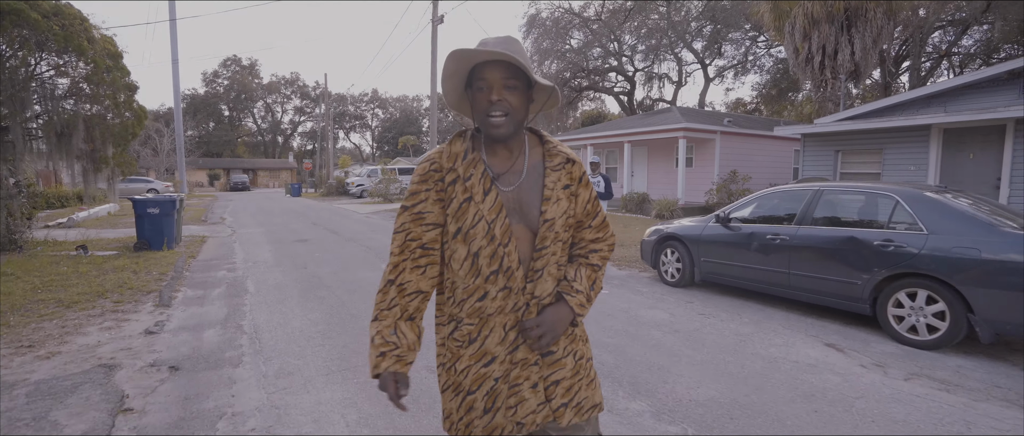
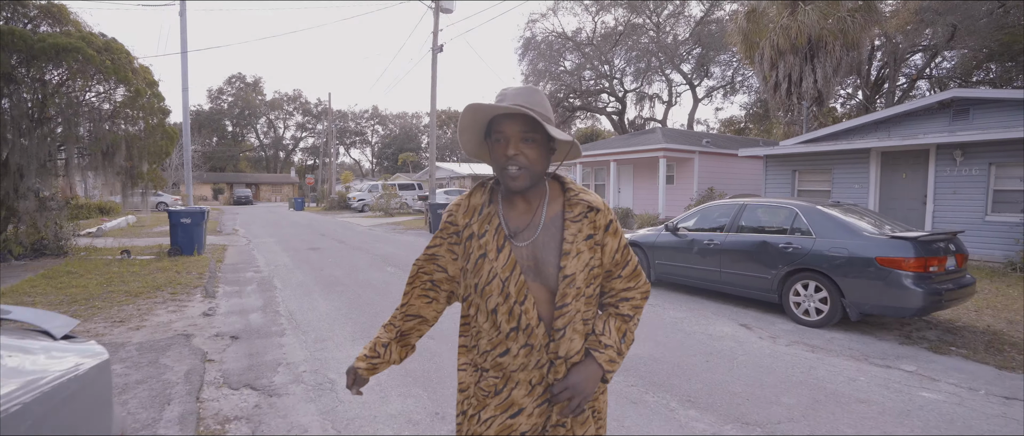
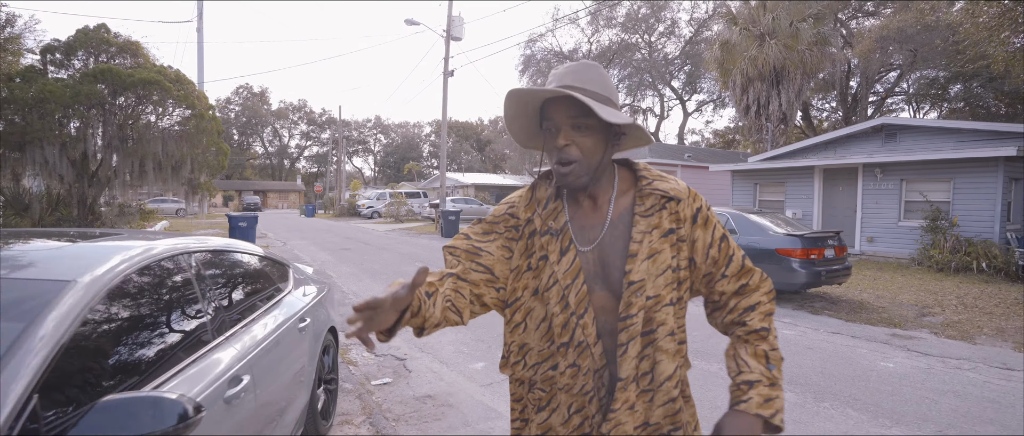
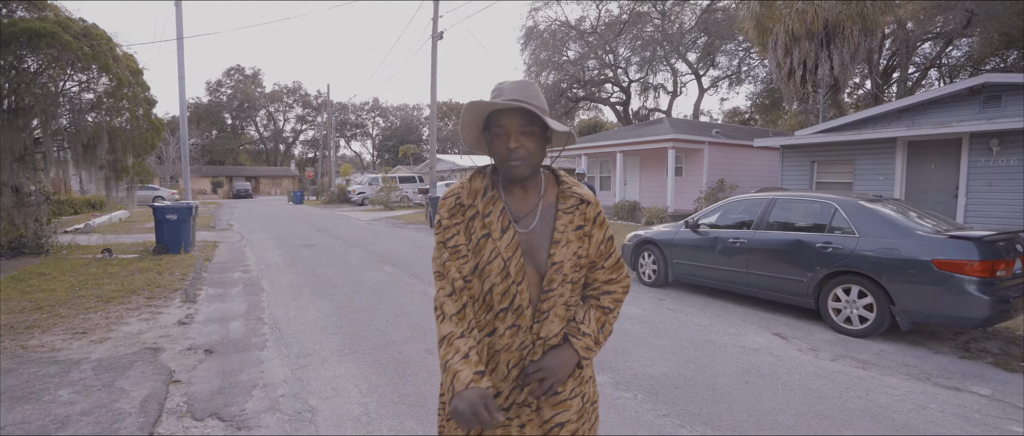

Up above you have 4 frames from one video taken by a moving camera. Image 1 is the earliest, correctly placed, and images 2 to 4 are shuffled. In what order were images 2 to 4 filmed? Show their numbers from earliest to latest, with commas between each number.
4, 2, 3
